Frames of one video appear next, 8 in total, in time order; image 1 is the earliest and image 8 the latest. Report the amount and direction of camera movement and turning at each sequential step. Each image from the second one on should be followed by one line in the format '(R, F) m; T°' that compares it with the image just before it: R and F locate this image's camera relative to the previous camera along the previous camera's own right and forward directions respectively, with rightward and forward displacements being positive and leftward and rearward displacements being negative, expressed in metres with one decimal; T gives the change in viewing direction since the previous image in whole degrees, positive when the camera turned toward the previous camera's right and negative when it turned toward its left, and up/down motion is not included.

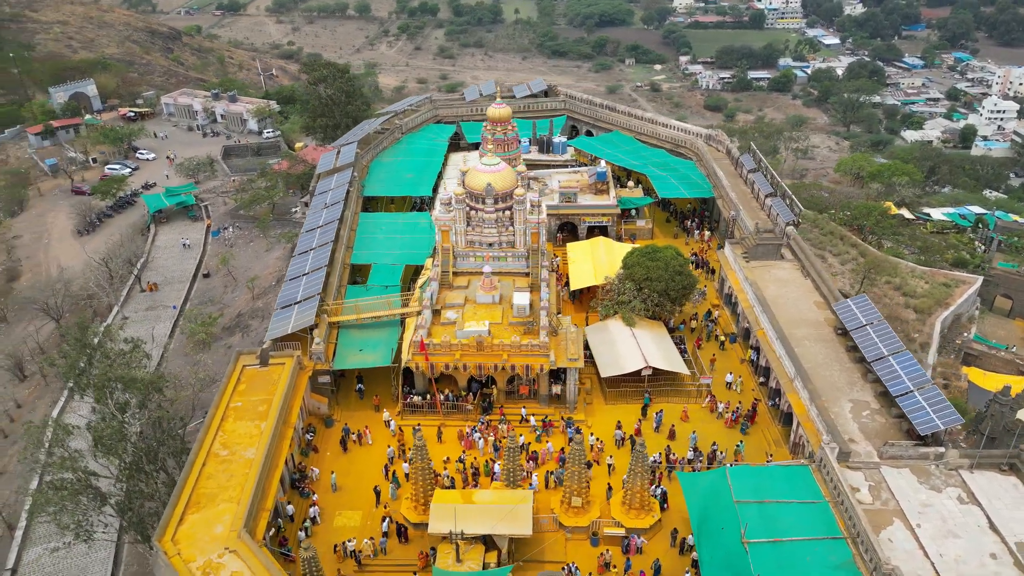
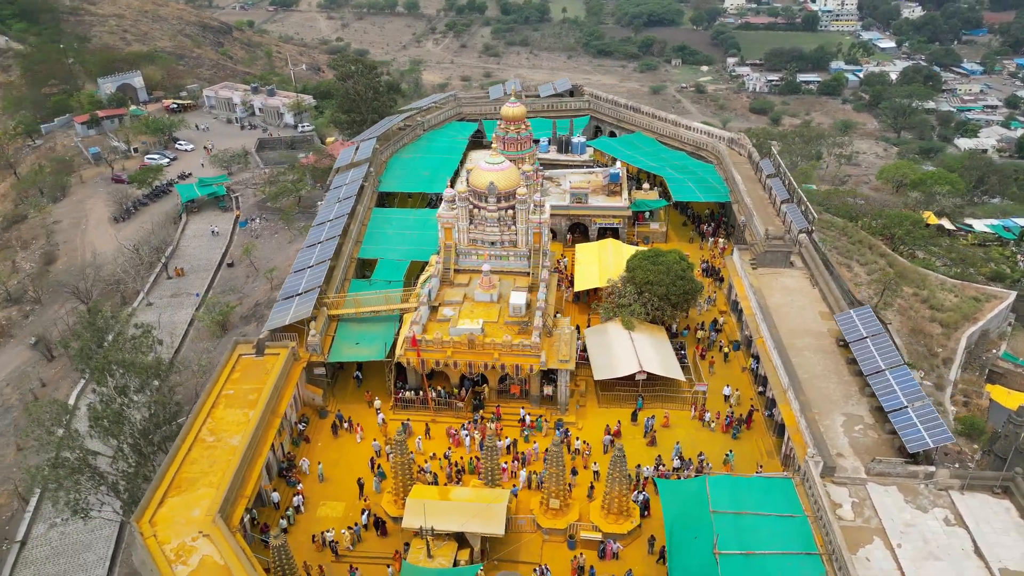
(+2.0, +0.1) m; -3°
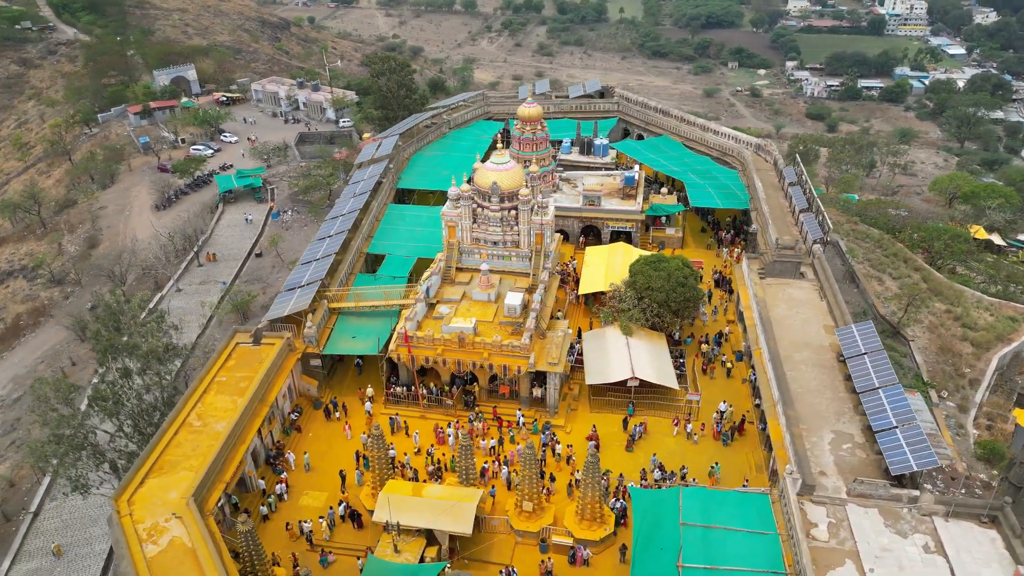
(+2.4, +0.1) m; -4°
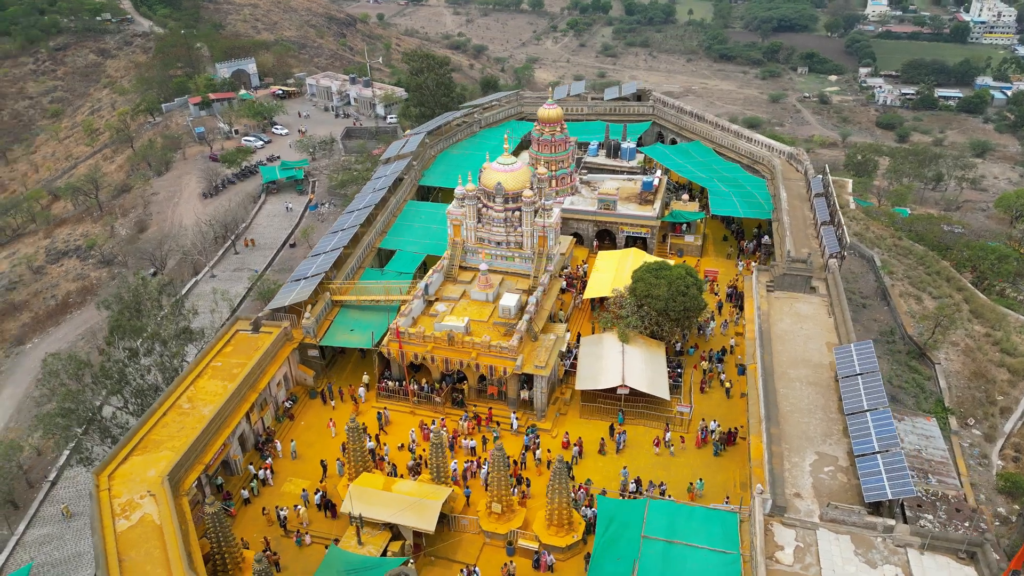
(+2.9, +0.1) m; -5°
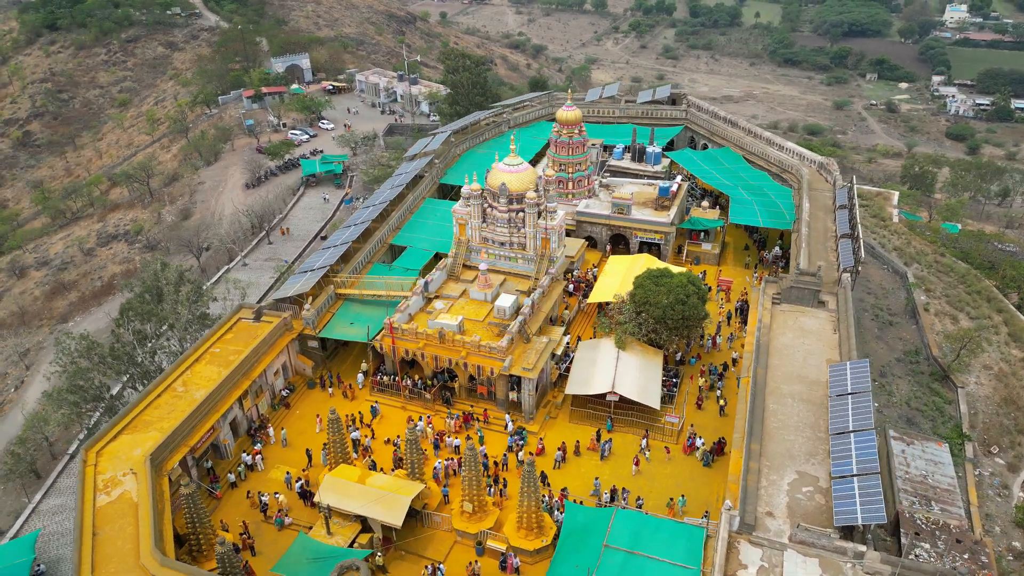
(+2.7, +0.1) m; -4°
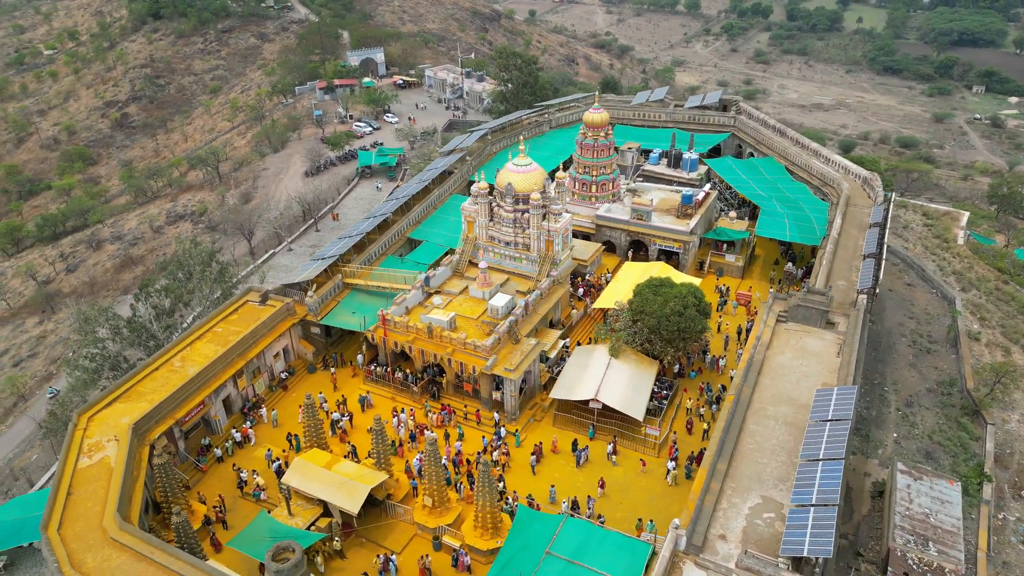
(+3.8, +0.2) m; -6°
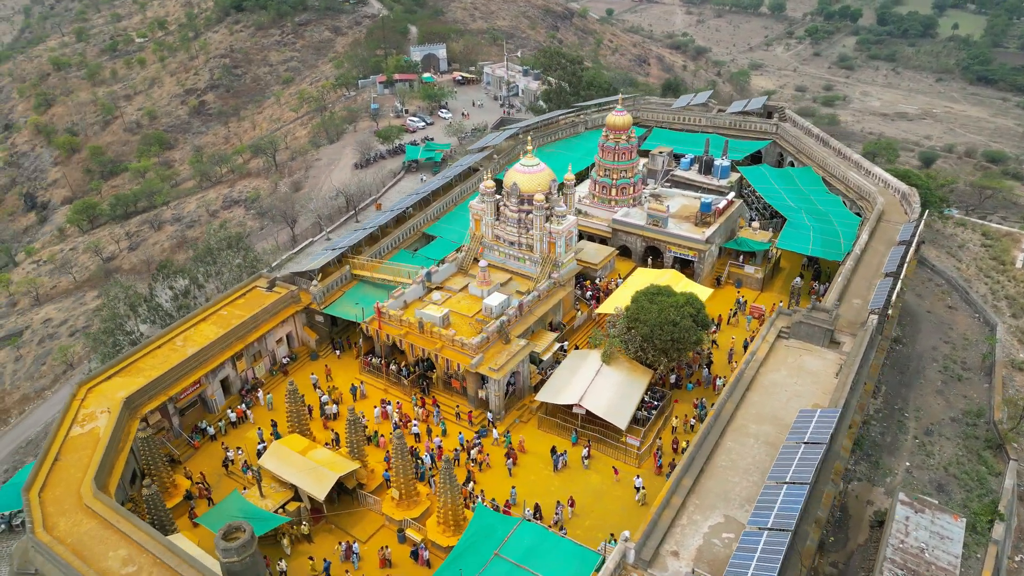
(+3.3, +0.2) m; -5°
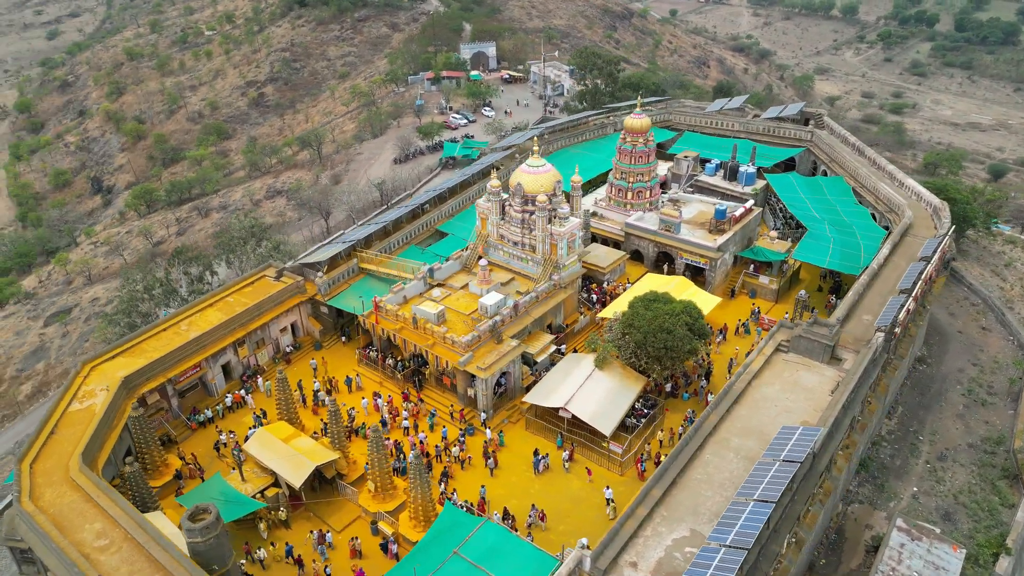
(+2.7, +0.1) m; -4°
